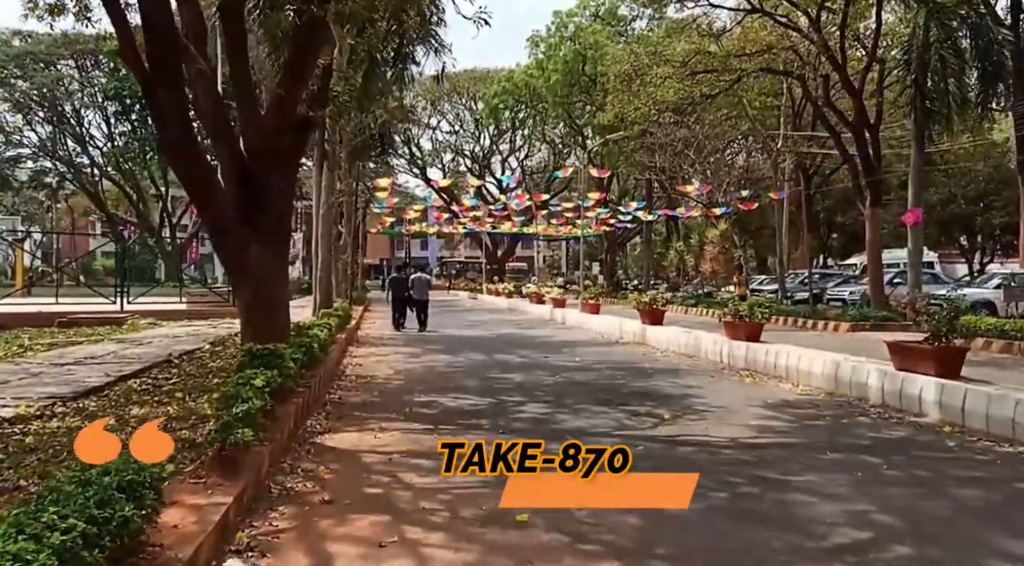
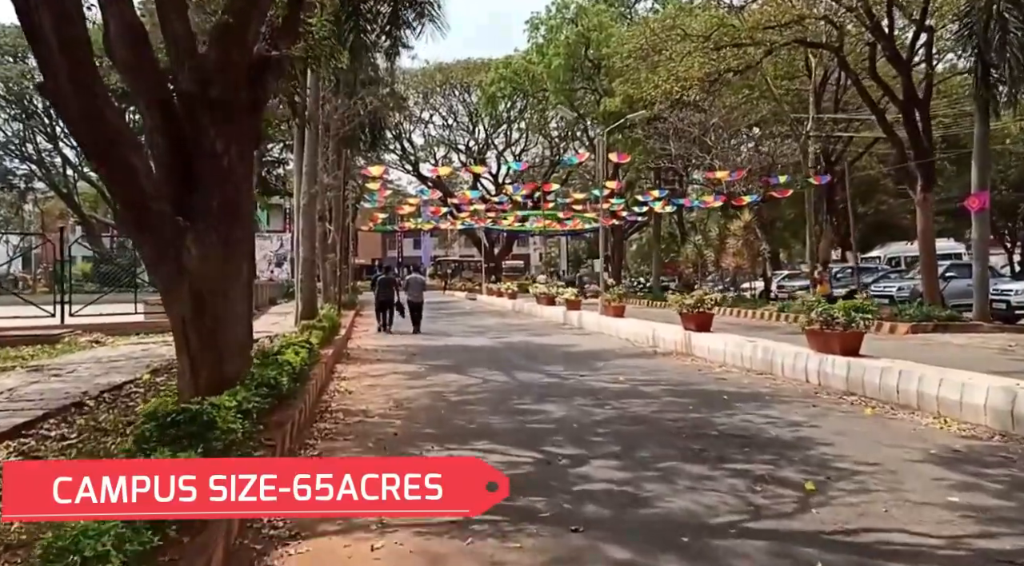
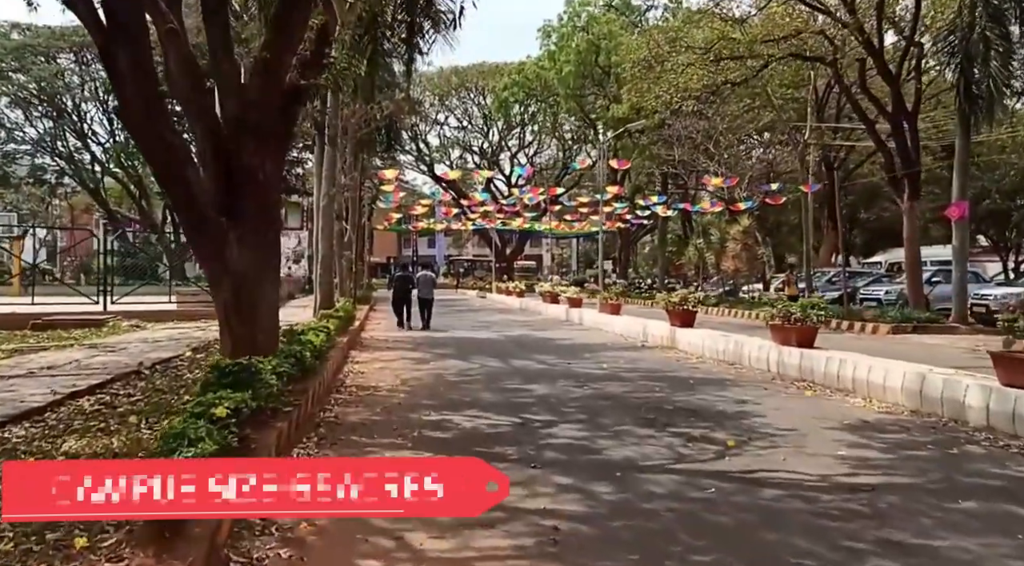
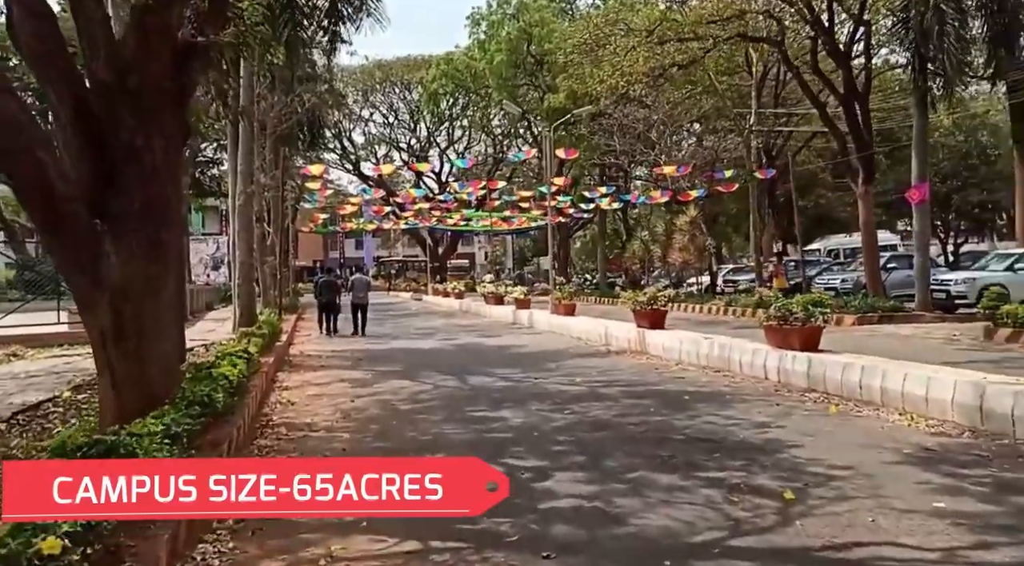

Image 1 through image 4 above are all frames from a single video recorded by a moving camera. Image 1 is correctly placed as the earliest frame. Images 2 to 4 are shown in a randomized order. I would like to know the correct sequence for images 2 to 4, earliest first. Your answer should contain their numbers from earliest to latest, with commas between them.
3, 2, 4
